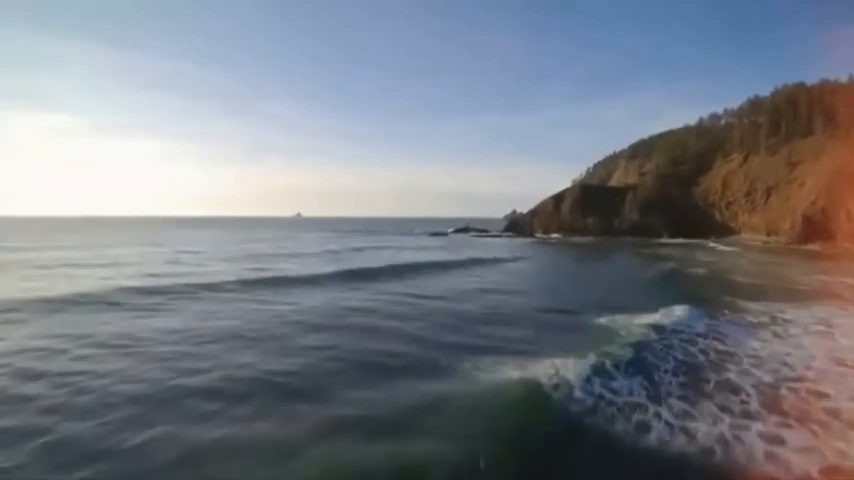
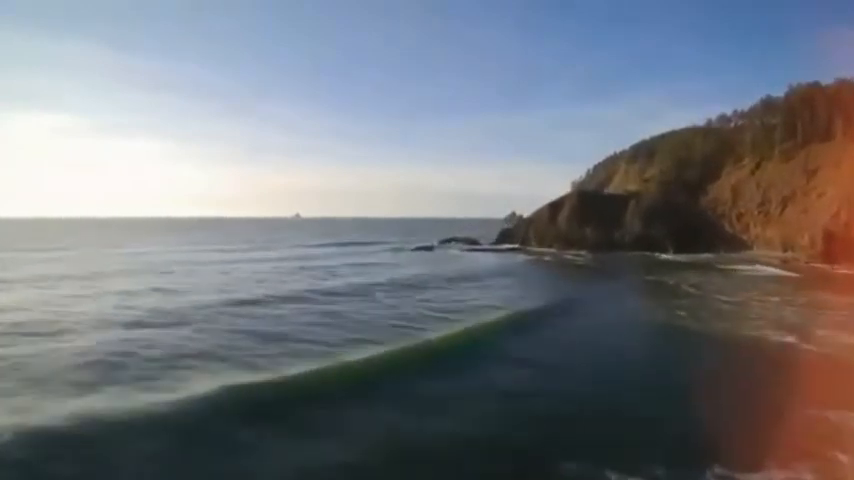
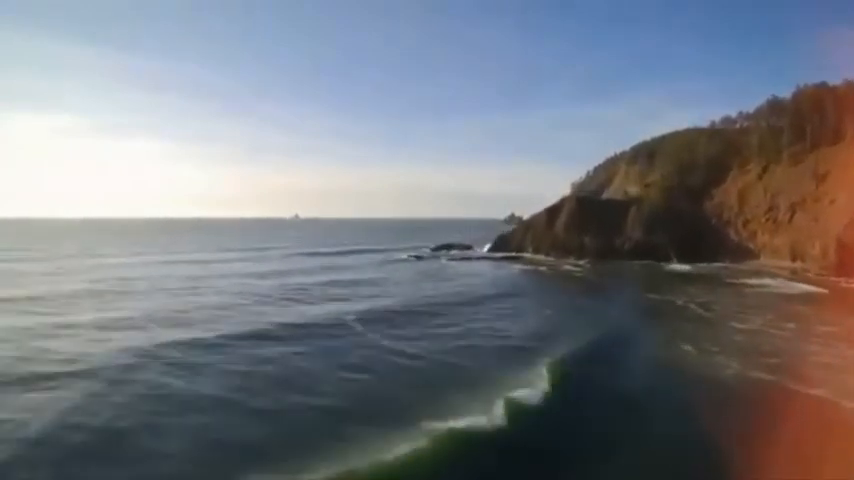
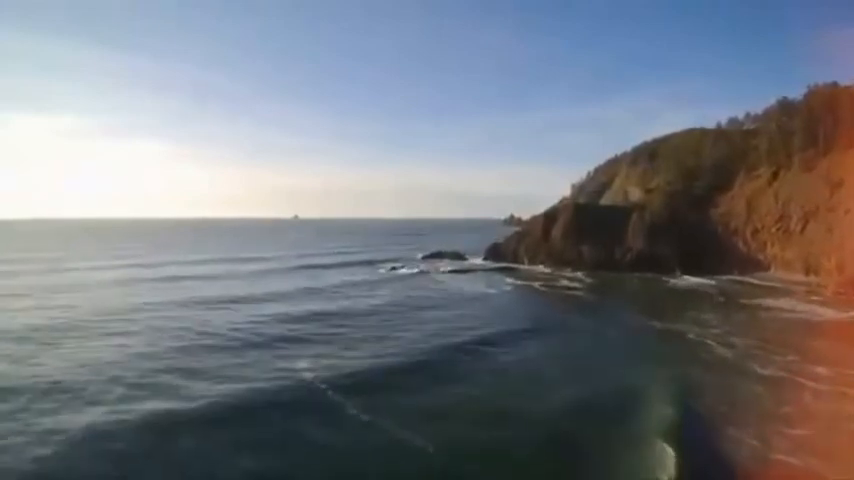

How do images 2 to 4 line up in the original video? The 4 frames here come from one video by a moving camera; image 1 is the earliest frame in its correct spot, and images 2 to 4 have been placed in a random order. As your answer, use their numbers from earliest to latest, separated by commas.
2, 3, 4
